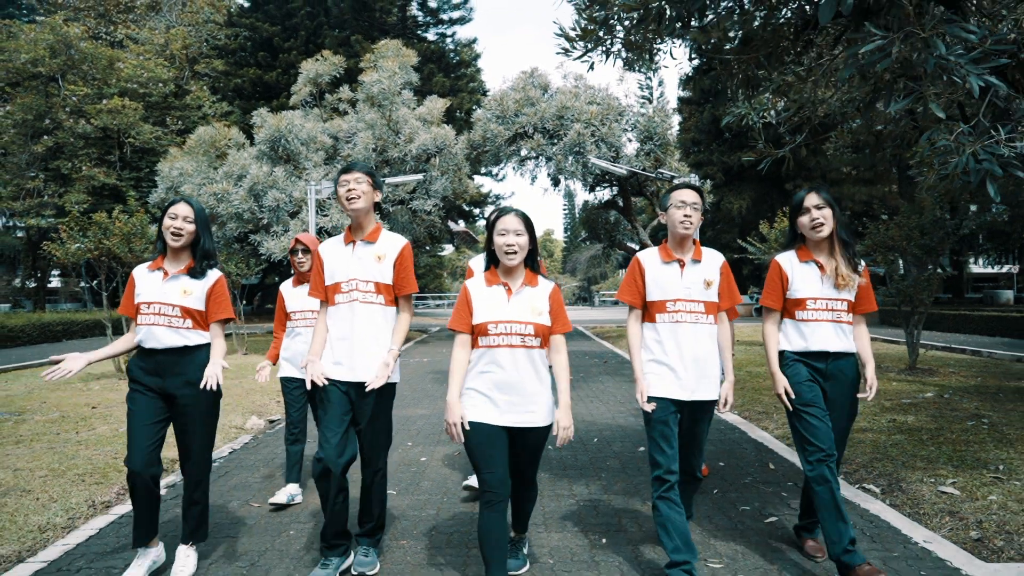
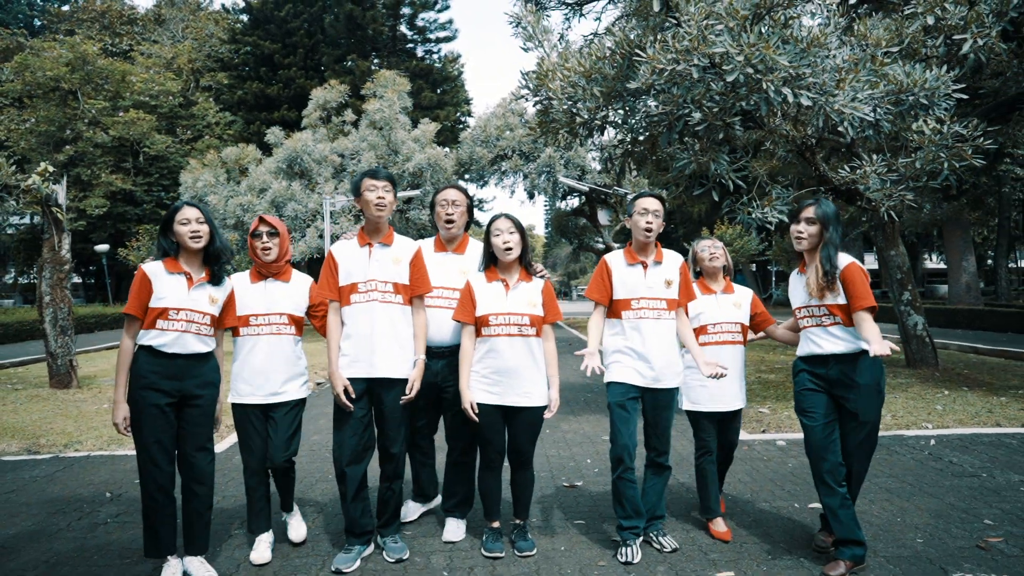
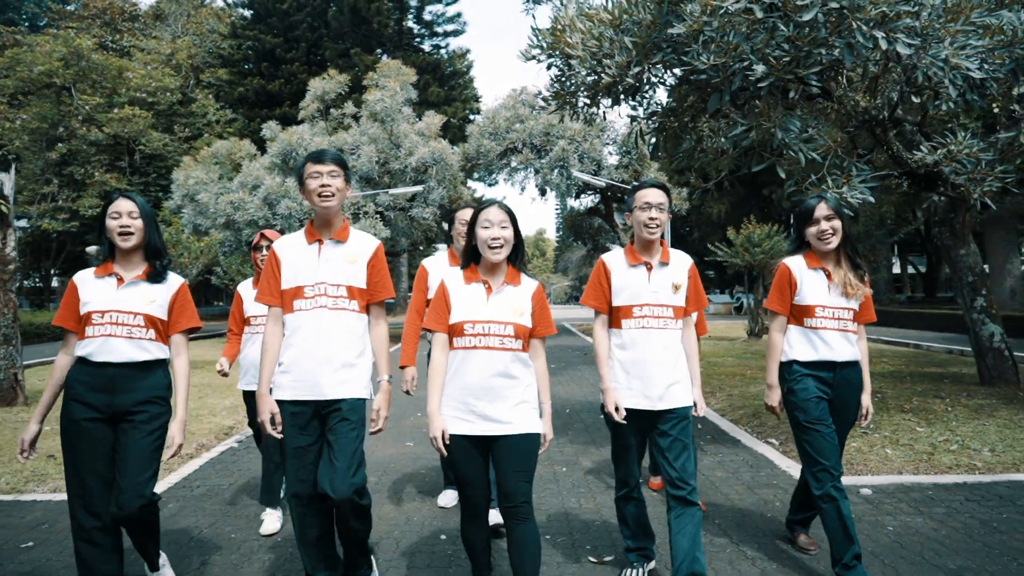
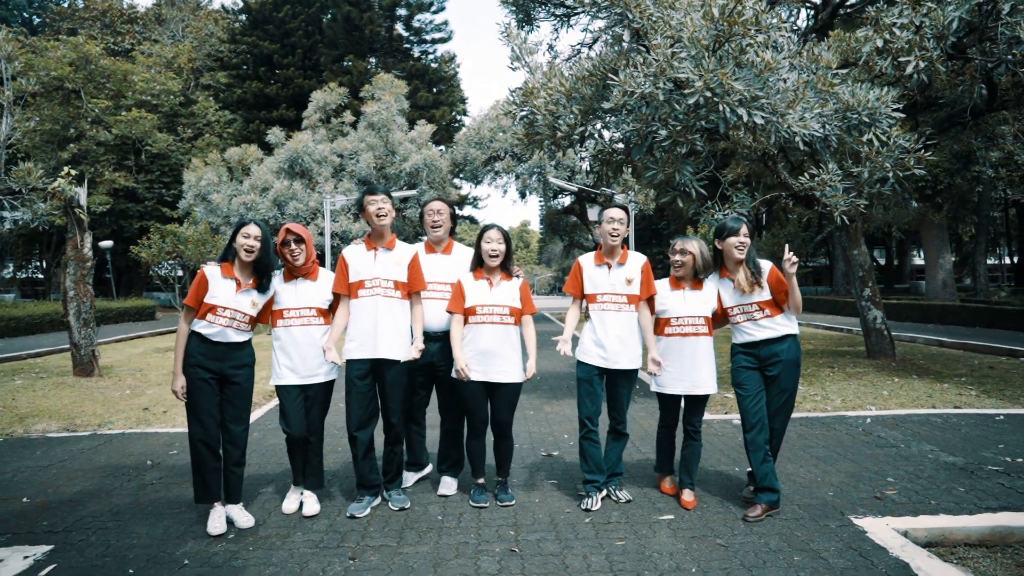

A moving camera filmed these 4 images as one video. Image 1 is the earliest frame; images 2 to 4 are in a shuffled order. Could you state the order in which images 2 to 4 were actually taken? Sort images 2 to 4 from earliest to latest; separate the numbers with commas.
3, 2, 4
